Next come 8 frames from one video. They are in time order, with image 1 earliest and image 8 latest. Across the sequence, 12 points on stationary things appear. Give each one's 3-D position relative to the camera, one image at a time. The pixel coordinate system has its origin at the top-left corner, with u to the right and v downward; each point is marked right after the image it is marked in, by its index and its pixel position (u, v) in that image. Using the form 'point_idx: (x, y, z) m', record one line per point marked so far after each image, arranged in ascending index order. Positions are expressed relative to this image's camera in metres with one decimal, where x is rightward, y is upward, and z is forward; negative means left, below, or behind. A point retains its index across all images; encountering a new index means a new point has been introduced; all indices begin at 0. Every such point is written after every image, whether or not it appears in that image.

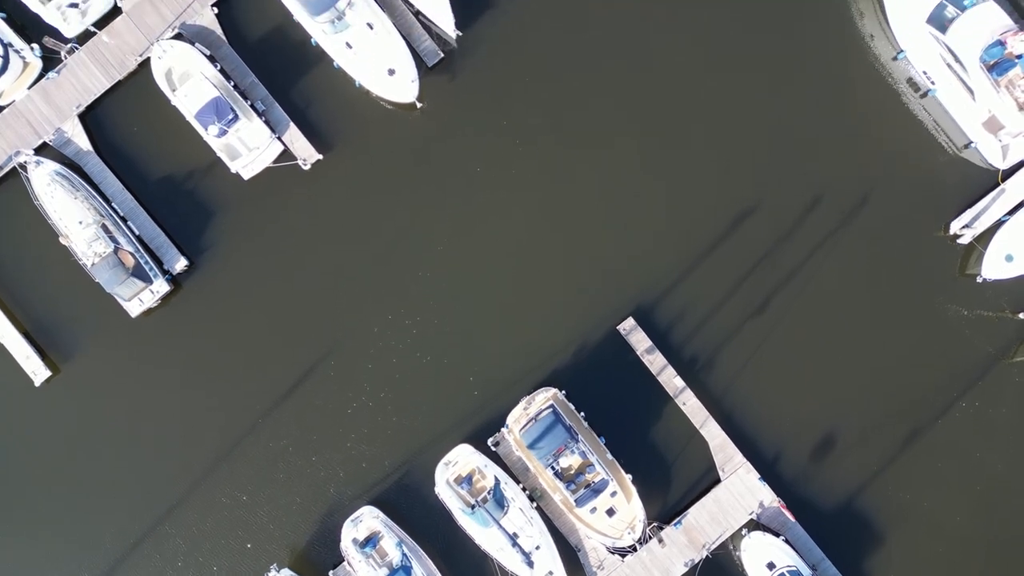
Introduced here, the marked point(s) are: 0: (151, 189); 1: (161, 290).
0: (-9.4, +2.6, +16.0) m
1: (-8.9, -0.1, +15.8) m
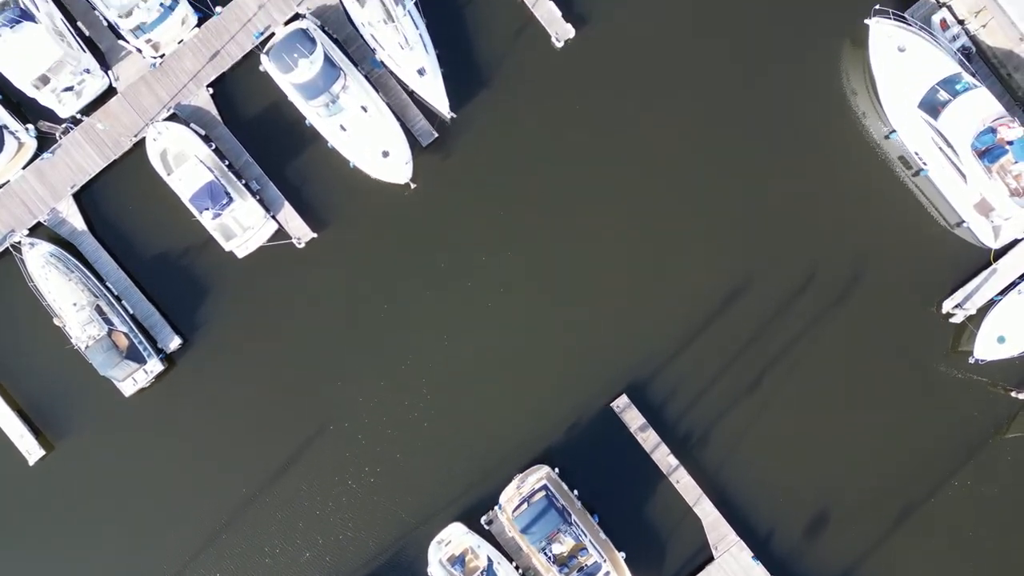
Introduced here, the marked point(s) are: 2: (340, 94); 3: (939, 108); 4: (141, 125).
0: (-9.5, +0.5, +16.1) m
1: (-9.1, -2.1, +15.8) m
2: (-4.3, +4.8, +15.3) m
3: (+10.6, +4.5, +15.3) m
4: (-9.4, +4.1, +15.7) m
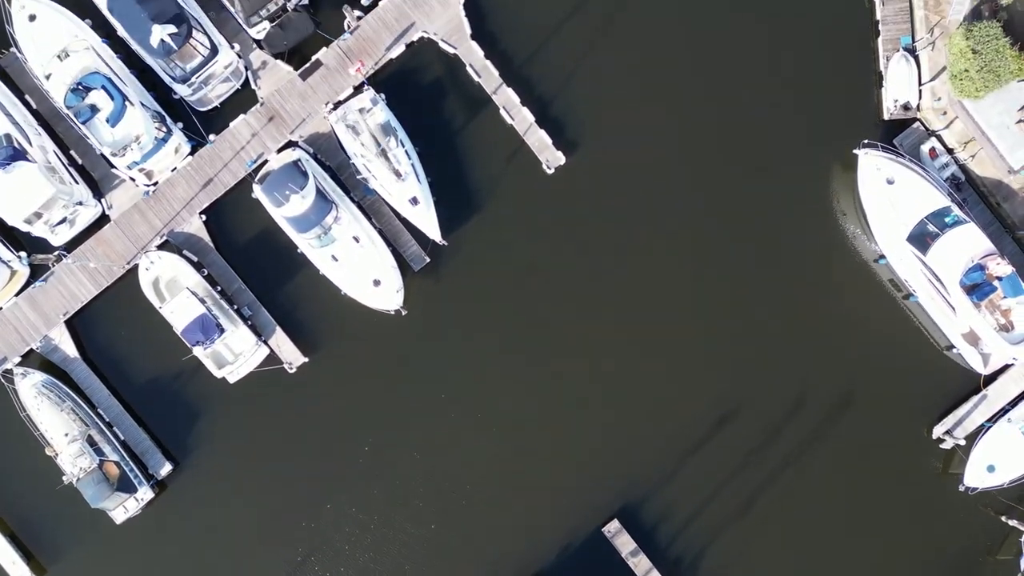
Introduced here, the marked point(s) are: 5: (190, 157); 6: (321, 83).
0: (-9.8, -2.7, +16.1) m
1: (-9.3, -5.3, +15.8) m
2: (-4.5, +1.5, +15.4) m
3: (+10.3, +1.2, +15.4) m
4: (-9.6, +0.9, +15.8) m
5: (-8.2, +3.4, +15.8) m
6: (-4.9, +5.3, +15.9) m
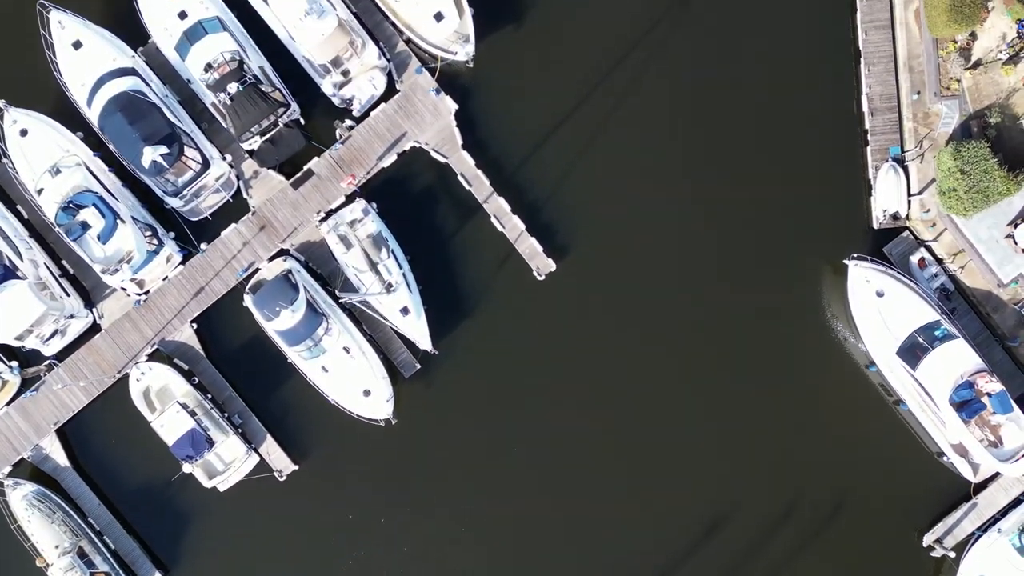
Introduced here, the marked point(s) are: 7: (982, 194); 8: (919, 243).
0: (-10.0, -5.5, +16.1) m
1: (-9.6, -8.1, +15.8) m
2: (-4.7, -1.3, +15.4) m
3: (+10.1, -1.7, +15.4) m
4: (-9.9, -1.9, +15.8) m
5: (-8.5, +0.6, +15.9) m
6: (-5.1, +2.5, +16.0) m
7: (+11.1, +2.2, +14.6) m
8: (+10.6, +1.2, +16.1) m
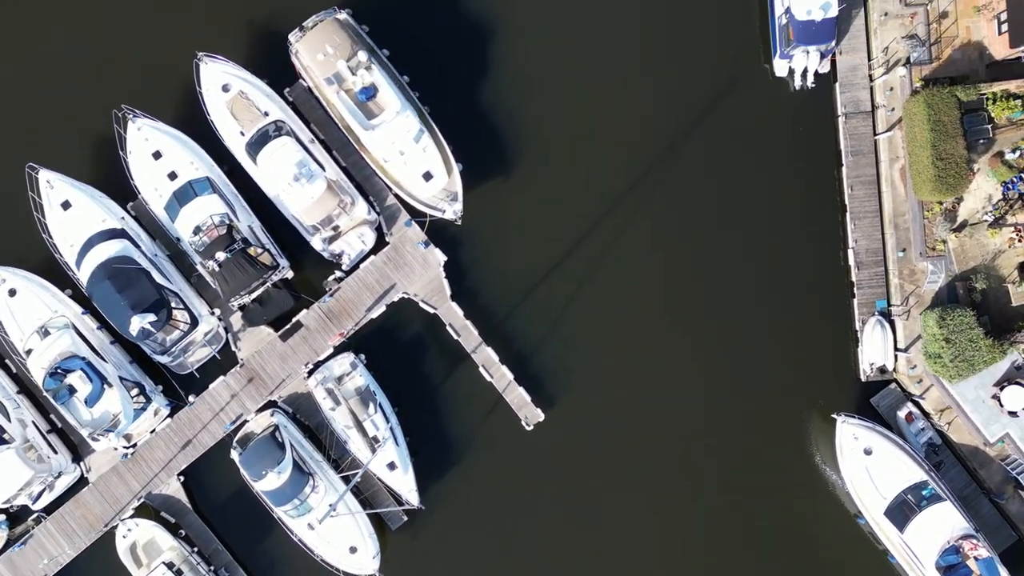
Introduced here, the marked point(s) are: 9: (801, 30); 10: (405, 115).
0: (-10.4, -9.4, +16.1) m
1: (-9.9, -12.0, +15.7) m
2: (-5.1, -5.2, +15.4) m
3: (+9.8, -5.6, +15.4) m
4: (-10.2, -5.8, +15.8) m
5: (-8.8, -3.4, +15.9) m
6: (-5.5, -1.5, +16.0) m
7: (+10.8, -1.8, +14.7) m
8: (+10.2, -2.8, +16.1) m
9: (+7.1, +6.3, +15.2) m
10: (-2.6, +4.2, +15.1) m
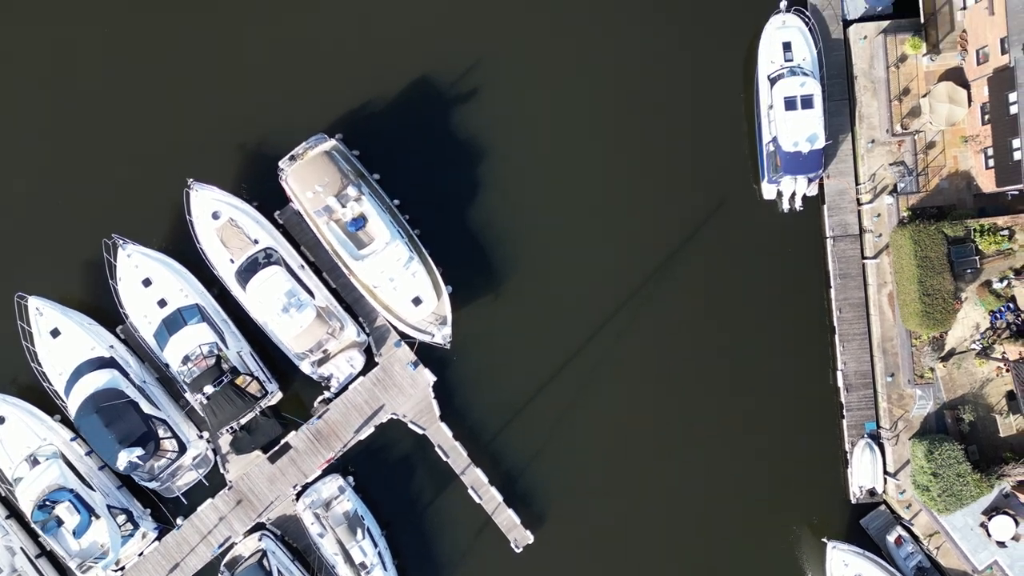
0: (-10.7, -12.6, +16.0) m
1: (-10.3, -15.2, +15.6) m
2: (-5.4, -8.3, +15.4) m
3: (+9.5, -8.8, +15.3) m
4: (-10.5, -9.0, +15.8) m
5: (-9.1, -6.5, +15.9) m
6: (-5.8, -4.6, +16.0) m
7: (+10.5, -5.0, +14.6) m
8: (+9.9, -6.0, +16.1) m
9: (+6.8, +3.1, +15.3) m
10: (-2.9, +1.1, +15.1) m
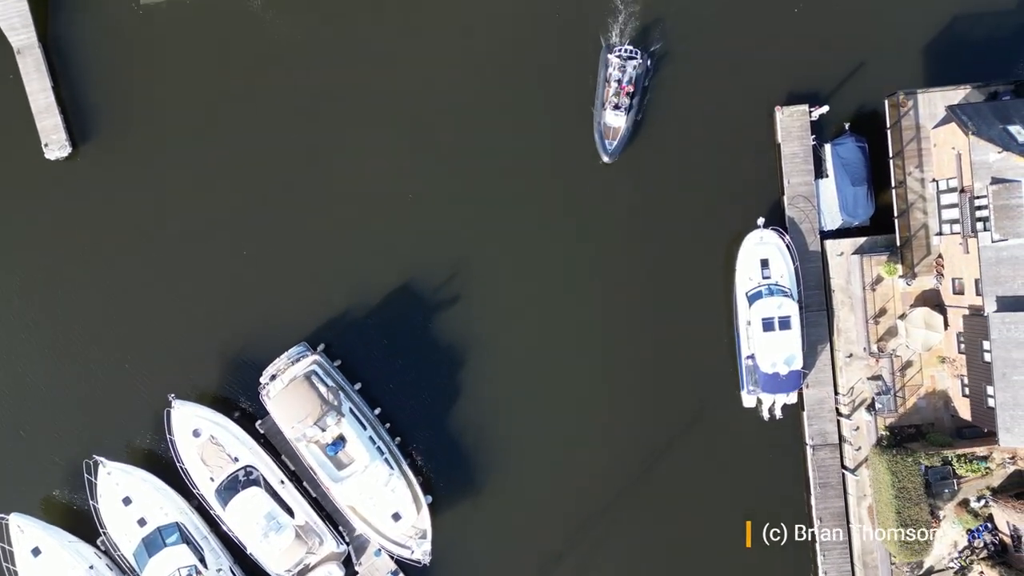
0: (-11.2, -18.0, +15.9) m
1: (-10.8, -20.6, +15.5) m
2: (-5.9, -13.8, +15.3) m
3: (+8.9, -14.3, +15.2) m
4: (-11.0, -14.4, +15.7) m
5: (-9.6, -12.0, +15.8) m
6: (-6.3, -10.1, +16.0) m
7: (+10.0, -10.4, +14.6) m
8: (+9.4, -11.5, +16.0) m
9: (+6.3, -2.3, +15.3) m
10: (-3.4, -4.4, +15.2) m
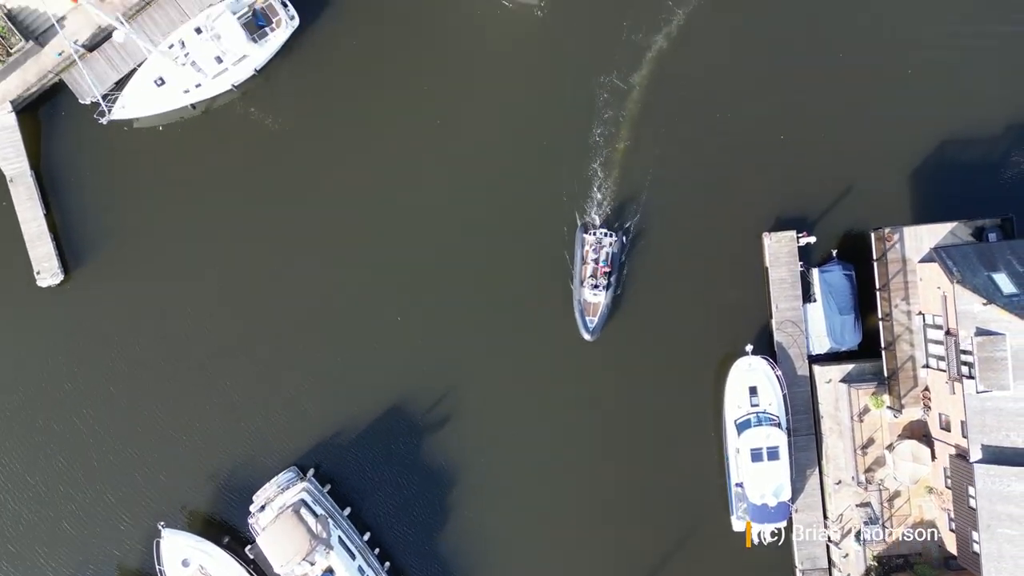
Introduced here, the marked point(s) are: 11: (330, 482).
0: (-11.5, -21.3, +15.8) m
1: (-11.1, -23.9, +15.3) m
2: (-6.2, -17.0, +15.2) m
3: (+8.7, -17.5, +15.2) m
4: (-11.3, -17.7, +15.6) m
5: (-9.9, -15.2, +15.8) m
6: (-6.5, -13.3, +16.0) m
7: (+9.7, -13.6, +14.6) m
8: (+9.2, -14.7, +16.0) m
9: (+6.0, -5.5, +15.4) m
10: (-3.6, -7.6, +15.2) m
11: (-4.8, -5.1, +16.4) m
